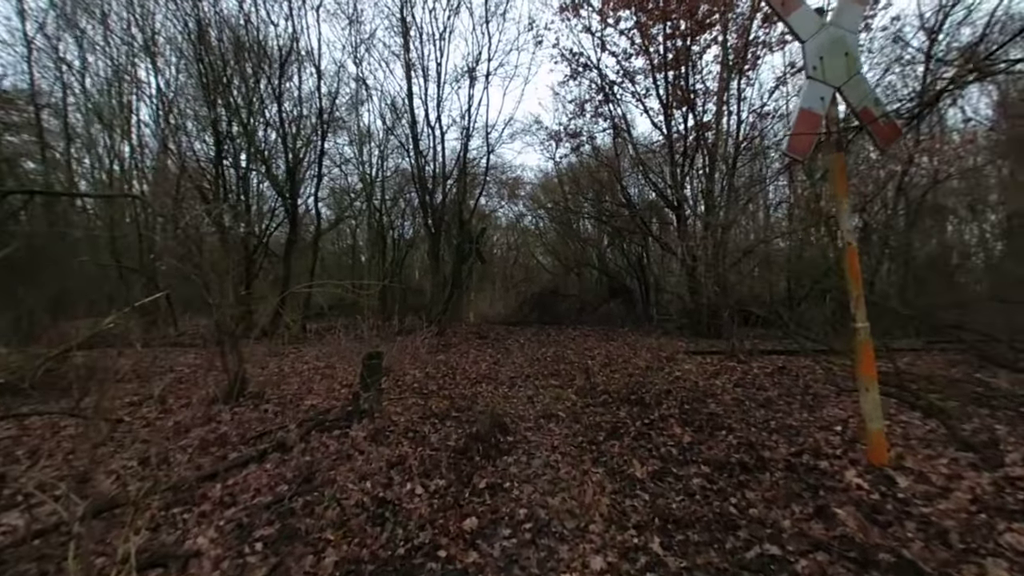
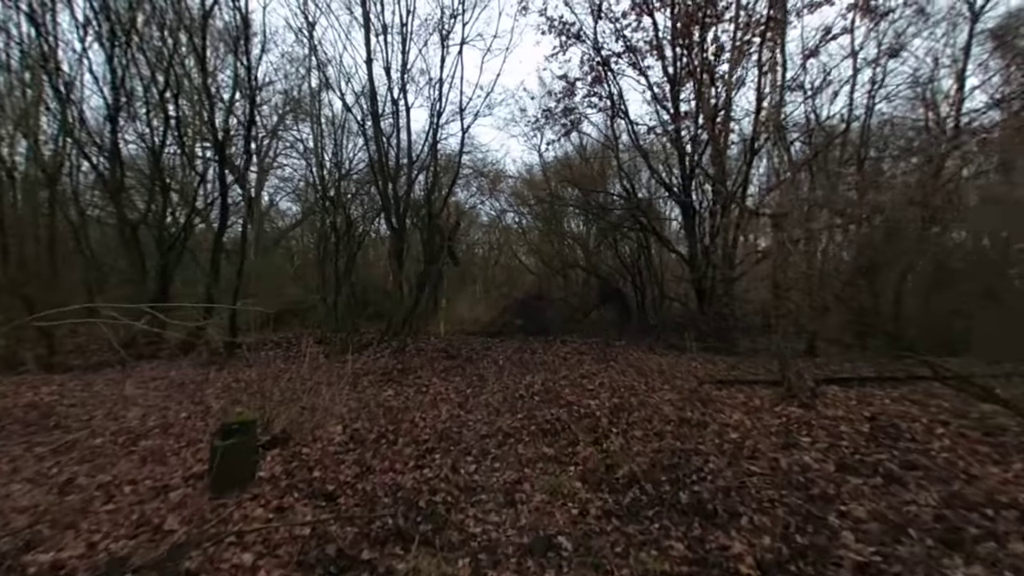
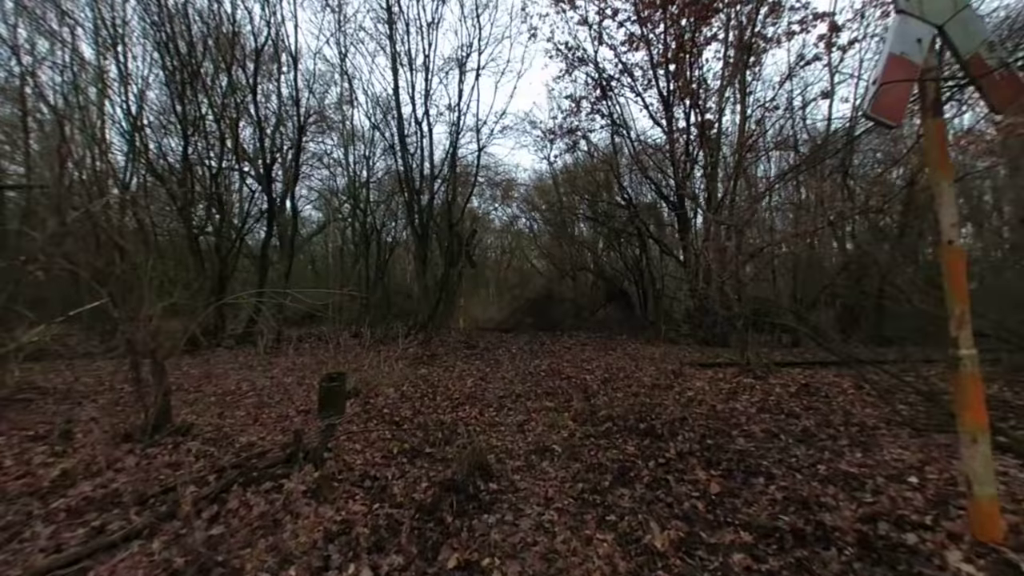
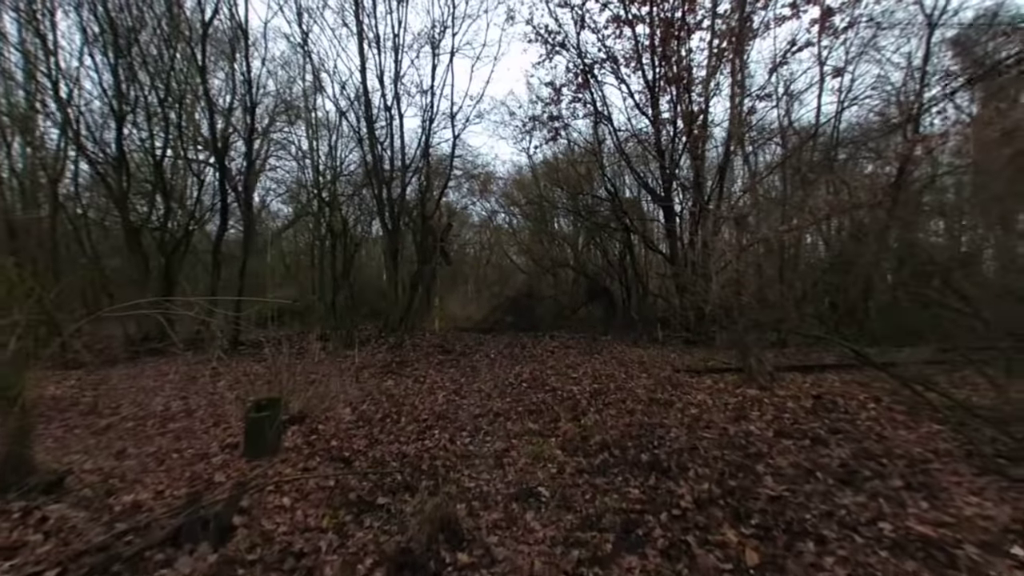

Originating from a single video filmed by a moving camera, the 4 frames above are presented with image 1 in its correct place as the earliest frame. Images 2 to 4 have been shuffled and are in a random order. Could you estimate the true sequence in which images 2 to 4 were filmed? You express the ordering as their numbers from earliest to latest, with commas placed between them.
3, 4, 2
